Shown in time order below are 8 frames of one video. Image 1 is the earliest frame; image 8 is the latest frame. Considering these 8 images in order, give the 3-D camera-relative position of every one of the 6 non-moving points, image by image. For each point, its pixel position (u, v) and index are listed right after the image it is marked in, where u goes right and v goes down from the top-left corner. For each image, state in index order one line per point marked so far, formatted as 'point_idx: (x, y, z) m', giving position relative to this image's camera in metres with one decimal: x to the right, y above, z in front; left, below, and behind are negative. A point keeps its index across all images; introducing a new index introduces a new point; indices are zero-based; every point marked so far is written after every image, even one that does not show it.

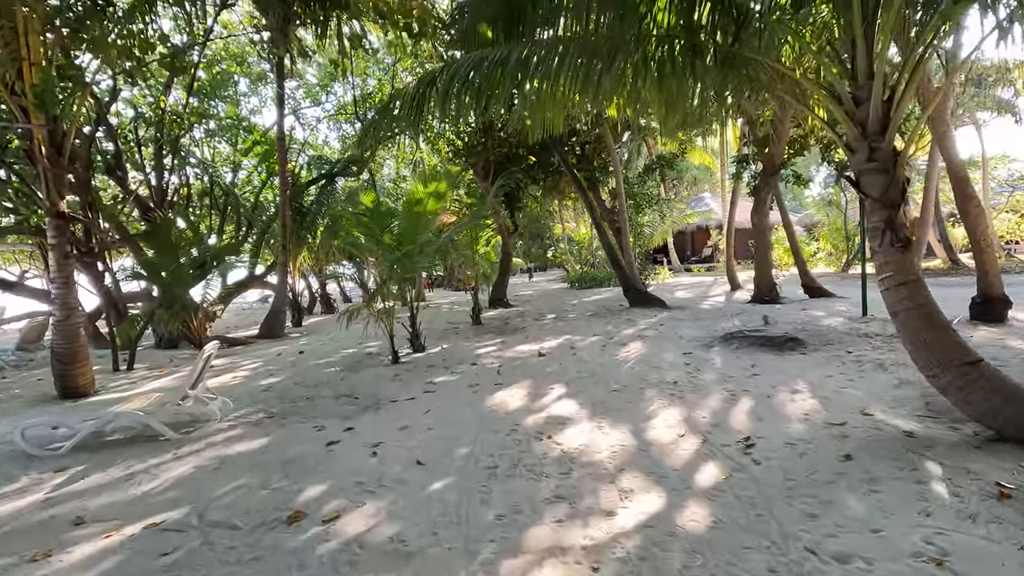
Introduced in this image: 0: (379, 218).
0: (-1.8, +0.9, +7.1) m
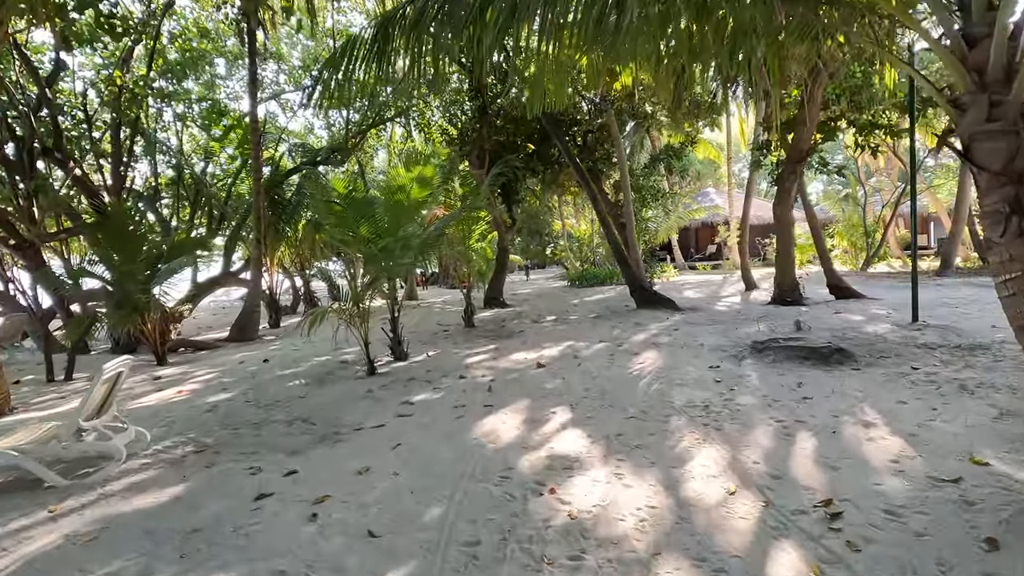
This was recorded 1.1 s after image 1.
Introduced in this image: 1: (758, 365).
0: (-1.9, +0.9, +6.1) m
1: (+2.1, -0.7, +4.6) m
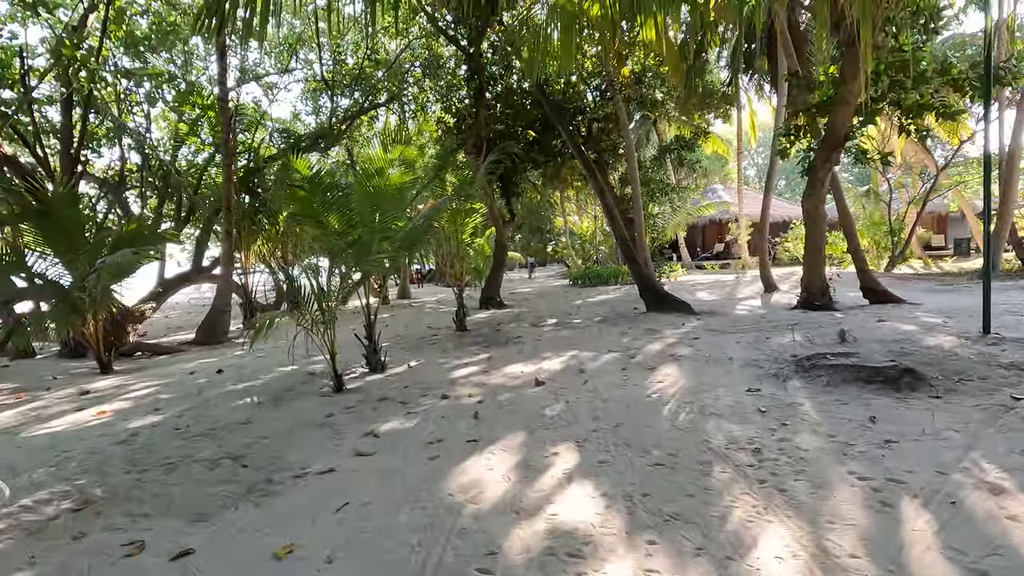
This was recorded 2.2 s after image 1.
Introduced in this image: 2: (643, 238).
0: (-1.9, +1.0, +5.3) m
1: (+2.1, -0.7, +3.7) m
2: (+2.6, +1.0, +10.9) m
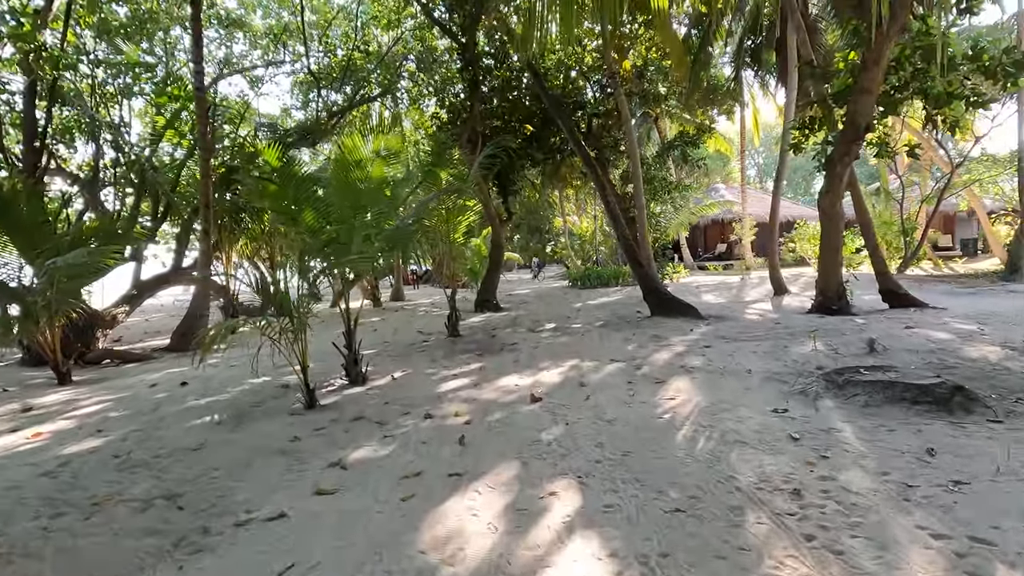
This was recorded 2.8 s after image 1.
0: (-2.0, +0.9, +4.8) m
1: (+2.0, -0.7, +3.2) m
2: (+2.6, +1.0, +10.4) m
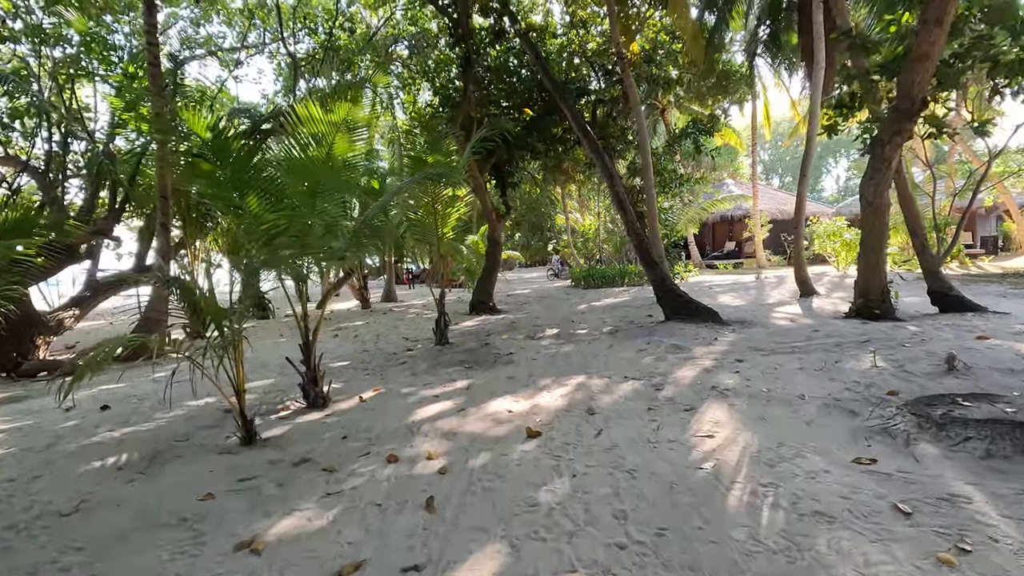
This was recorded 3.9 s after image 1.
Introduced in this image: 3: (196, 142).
0: (-2.0, +0.9, +3.9) m
1: (+1.9, -0.8, +2.3) m
2: (+2.6, +1.0, +9.5) m
3: (-2.2, +1.0, +3.7) m
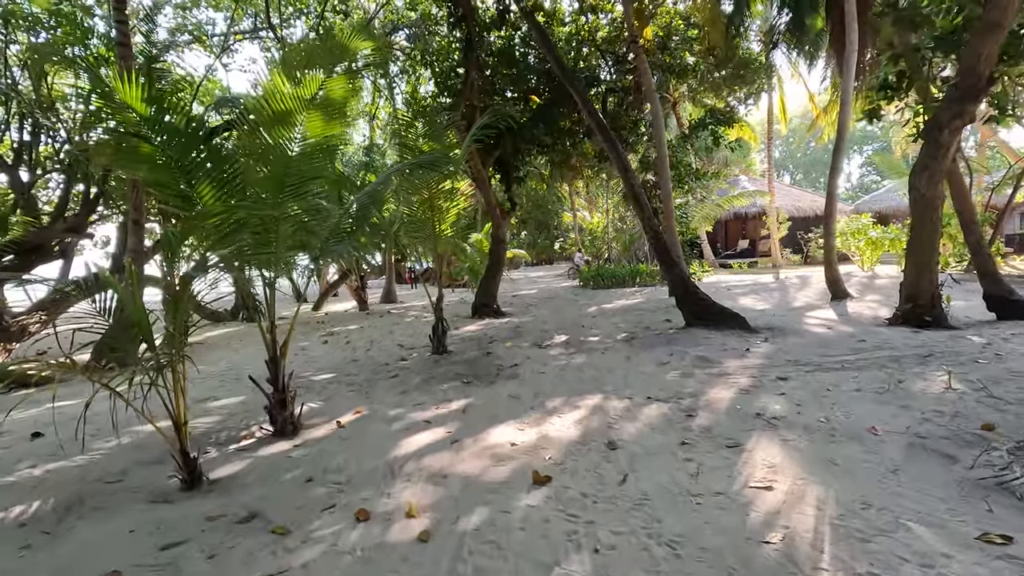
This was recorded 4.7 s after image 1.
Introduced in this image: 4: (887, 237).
0: (-2.0, +0.9, +3.3) m
1: (+1.9, -0.8, +1.7) m
2: (+2.6, +0.9, +8.8) m
3: (-2.2, +1.0, +3.1) m
4: (+8.2, +1.1, +11.8) m
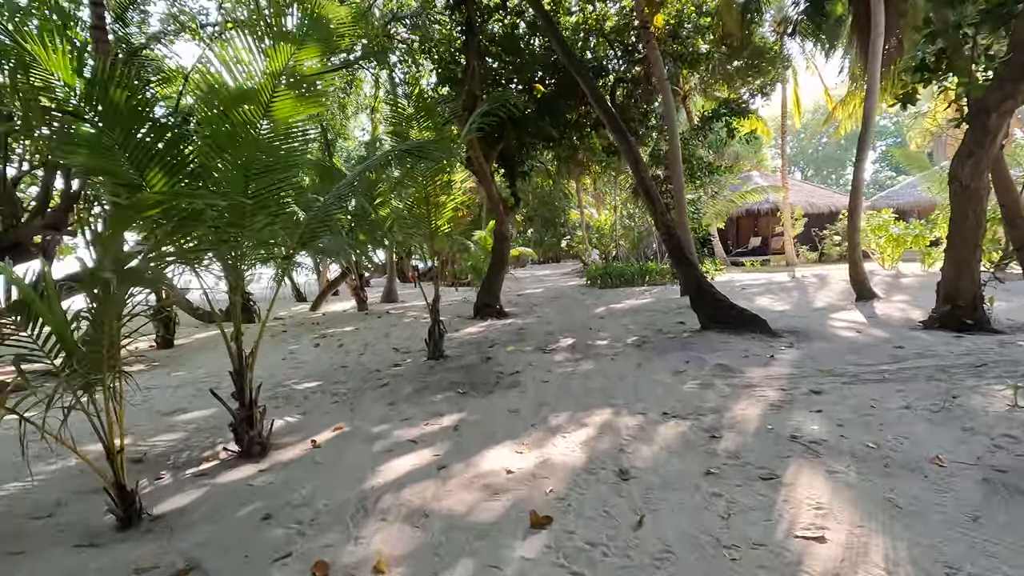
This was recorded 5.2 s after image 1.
0: (-2.0, +0.8, +2.8) m
1: (+1.9, -0.8, +1.2) m
2: (+2.7, +0.9, +8.3) m
3: (-2.2, +1.0, +2.7) m
4: (+8.3, +1.1, +11.2) m
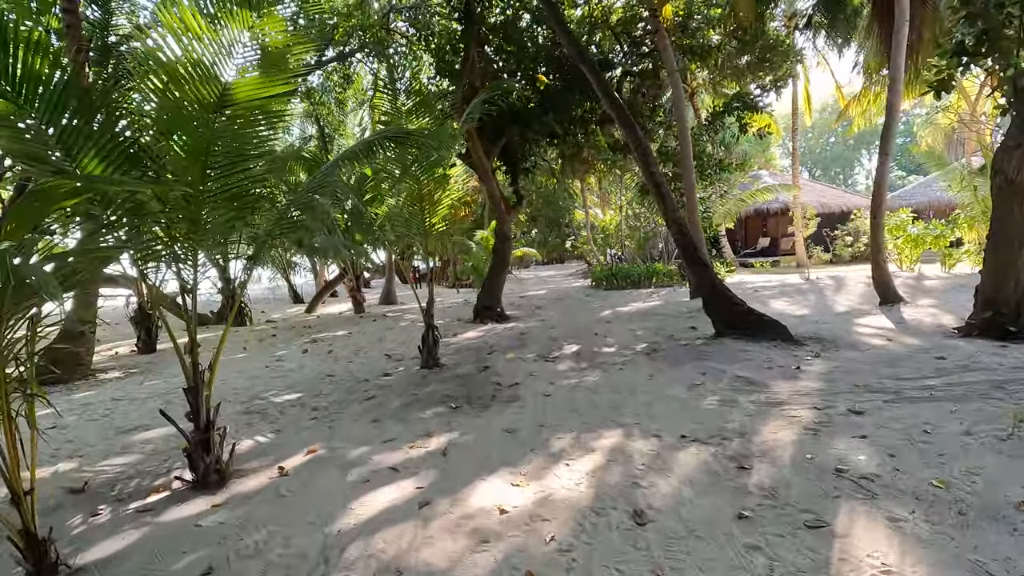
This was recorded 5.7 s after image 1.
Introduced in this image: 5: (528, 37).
0: (-2.0, +0.8, +2.5) m
1: (+1.9, -0.9, +0.8) m
2: (+2.7, +0.9, +7.9) m
3: (-2.2, +0.9, +2.3) m
4: (+8.4, +1.1, +10.8) m
5: (+0.2, +3.9, +8.2) m
